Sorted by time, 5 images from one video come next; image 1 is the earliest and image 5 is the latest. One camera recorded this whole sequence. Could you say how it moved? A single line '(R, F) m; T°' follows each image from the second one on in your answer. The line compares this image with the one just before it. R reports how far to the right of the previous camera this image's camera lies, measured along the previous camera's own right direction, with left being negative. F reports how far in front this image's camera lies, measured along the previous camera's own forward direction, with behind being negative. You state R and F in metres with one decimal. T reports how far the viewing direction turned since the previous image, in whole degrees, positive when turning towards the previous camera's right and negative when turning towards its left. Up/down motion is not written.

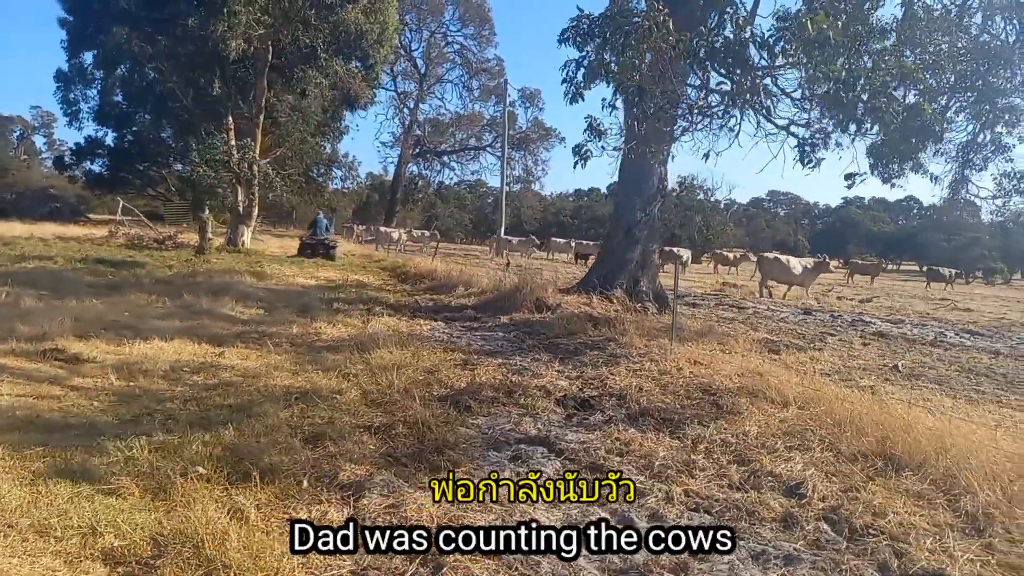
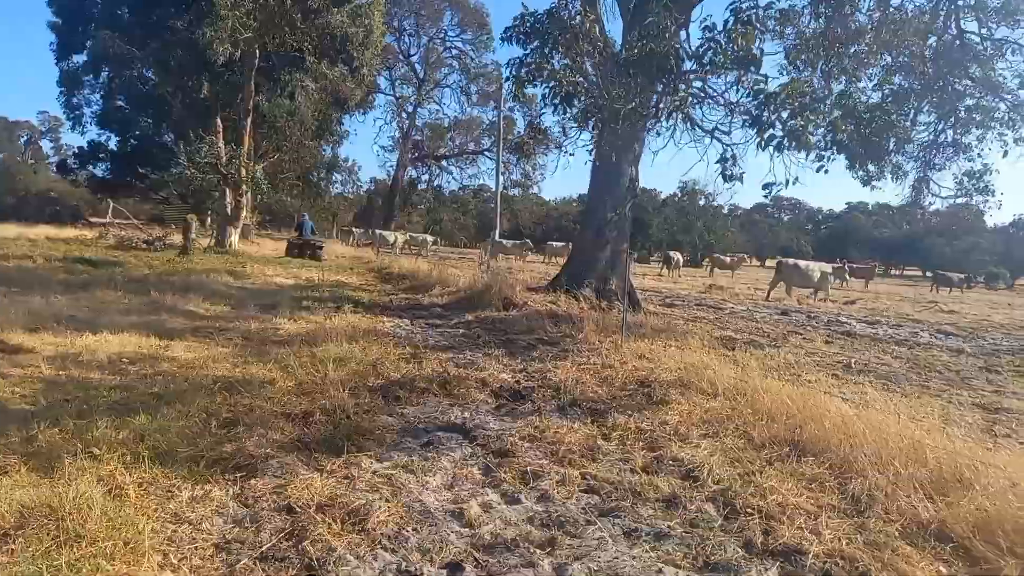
(+0.5, -0.1) m; 0°
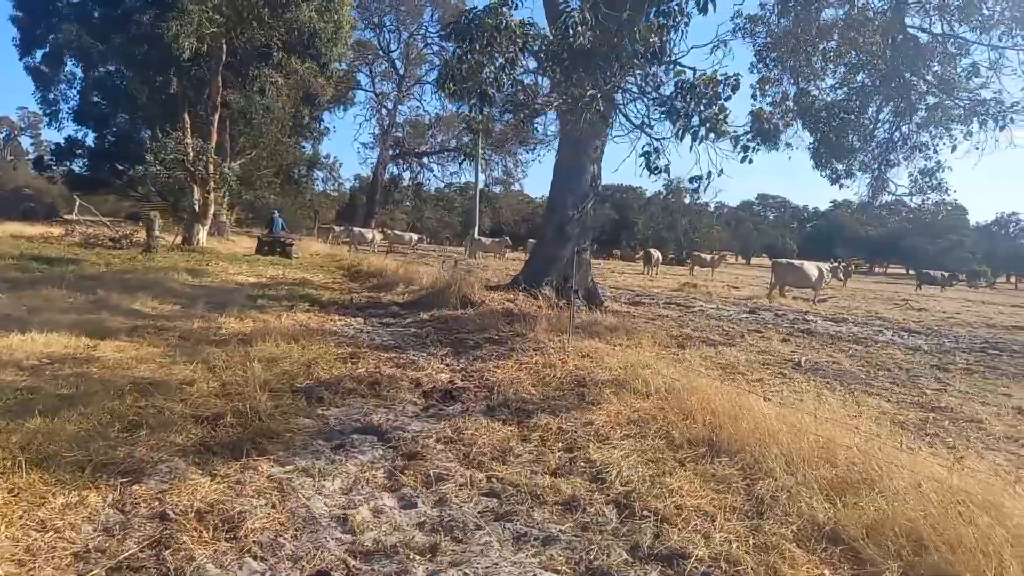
(+0.4, +0.1) m; +1°
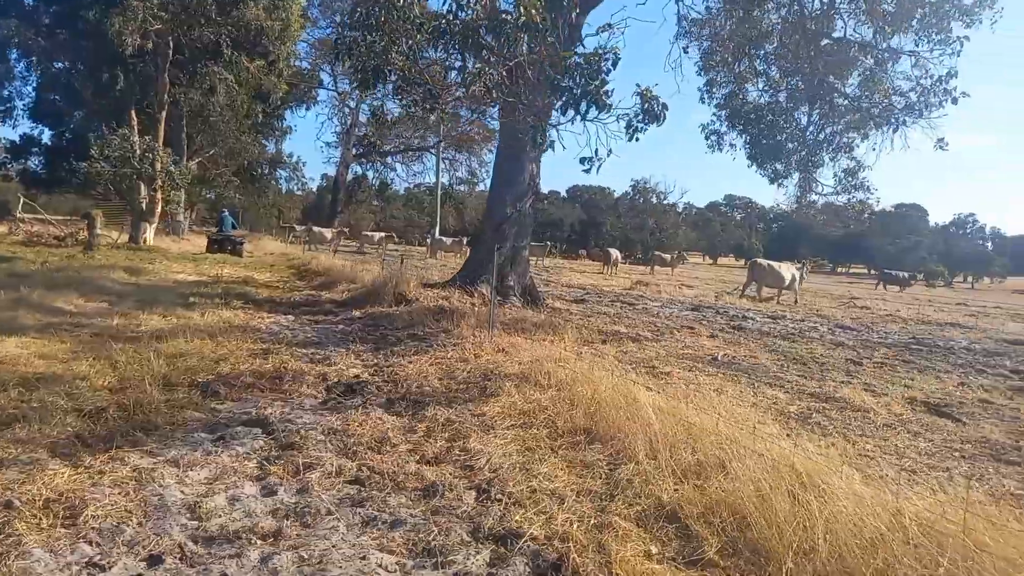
(+0.5, -0.1) m; +2°
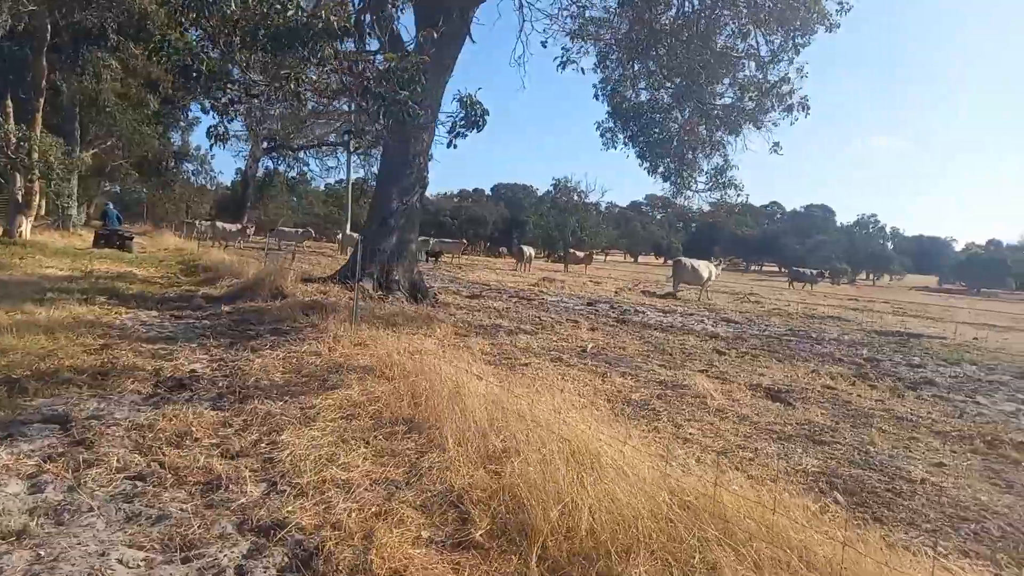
(+0.6, 0.0) m; +6°
